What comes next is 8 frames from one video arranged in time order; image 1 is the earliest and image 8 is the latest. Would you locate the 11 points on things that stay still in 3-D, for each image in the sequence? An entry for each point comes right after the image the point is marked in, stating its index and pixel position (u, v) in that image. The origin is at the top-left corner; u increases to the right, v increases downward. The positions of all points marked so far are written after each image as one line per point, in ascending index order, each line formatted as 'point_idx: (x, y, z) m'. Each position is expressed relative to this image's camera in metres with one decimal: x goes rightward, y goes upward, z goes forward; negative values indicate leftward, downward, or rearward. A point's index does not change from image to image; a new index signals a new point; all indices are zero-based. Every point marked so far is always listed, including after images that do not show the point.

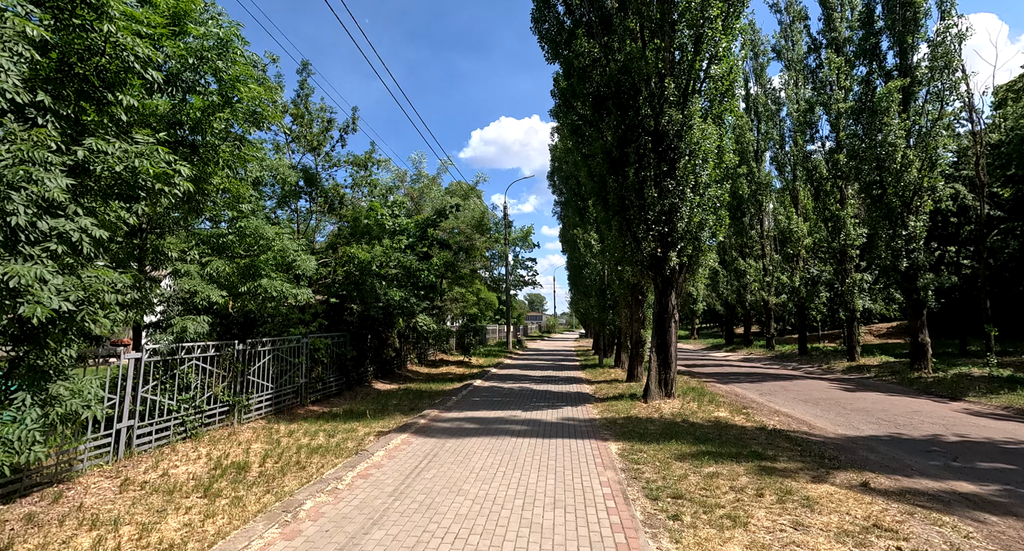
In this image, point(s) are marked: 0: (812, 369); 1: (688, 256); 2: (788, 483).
0: (+9.7, -3.1, +18.2) m
1: (+3.1, +0.4, +9.7) m
2: (+2.4, -1.8, +4.8) m
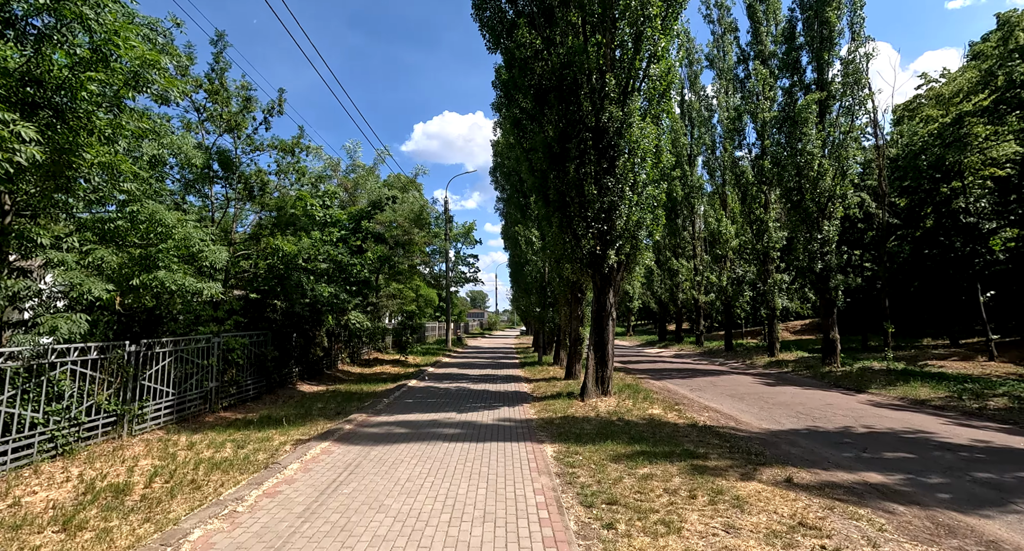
0: (+7.6, -3.1, +19.0) m
1: (+2.0, +0.4, +9.7) m
2: (+1.8, -1.8, +4.8) m
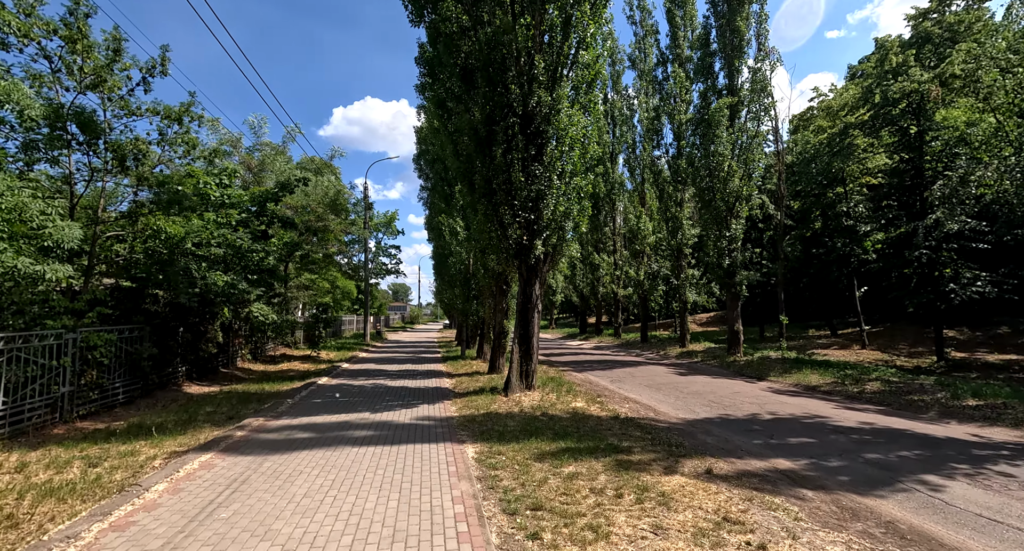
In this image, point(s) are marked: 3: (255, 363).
0: (+4.9, -2.9, +19.5) m
1: (+0.7, +0.5, +9.6) m
2: (+1.1, -1.7, +4.7) m
3: (-8.3, -2.9, +17.1) m
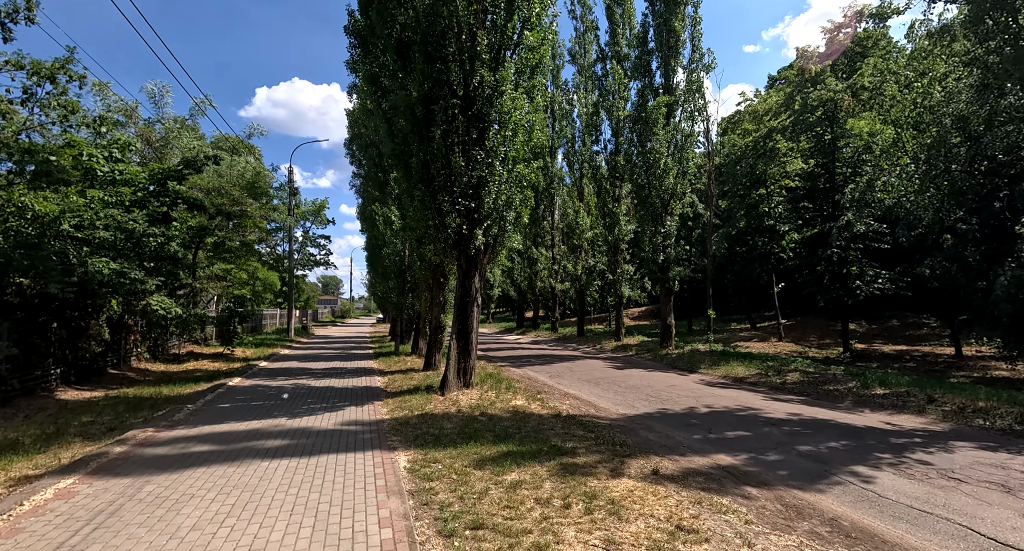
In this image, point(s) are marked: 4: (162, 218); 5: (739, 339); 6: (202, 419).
0: (+2.7, -2.7, +19.6) m
1: (-0.3, +0.7, +9.2) m
2: (+0.6, -1.7, +4.4) m
3: (-10.2, -2.6, +15.7) m
4: (-9.1, +1.5, +14.3) m
5: (+6.7, -1.9, +16.4) m
6: (-4.5, -2.1, +8.1) m
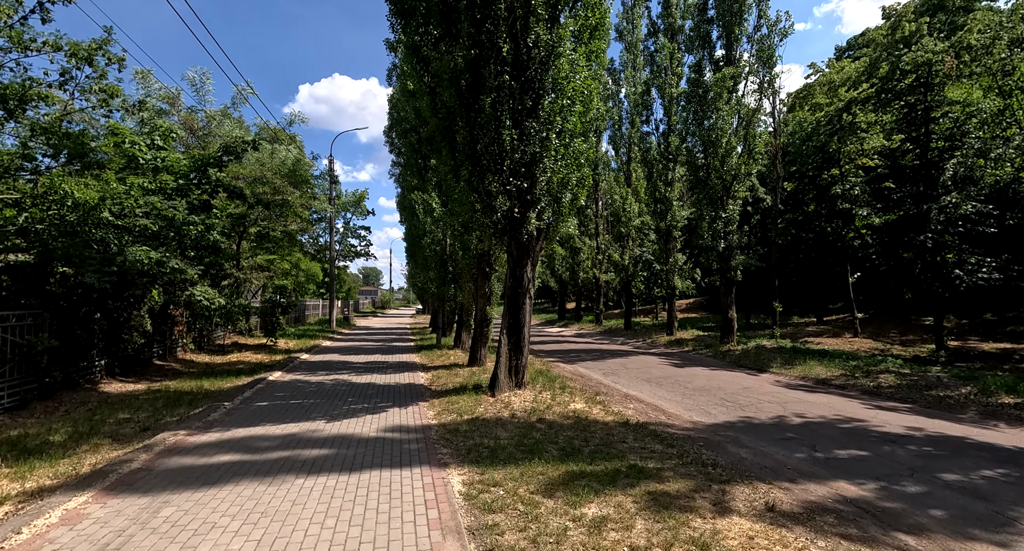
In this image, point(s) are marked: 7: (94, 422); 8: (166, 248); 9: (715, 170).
0: (+4.2, -2.3, +18.5) m
1: (+0.5, +0.8, +8.3) m
2: (+1.2, -1.6, +3.5) m
3: (-8.9, -2.3, +15.5) m
4: (-7.9, +1.8, +14.0) m
5: (+8.1, -1.6, +15.1) m
6: (-3.7, -1.9, +7.5) m
7: (-6.1, -2.1, +8.1) m
8: (-7.6, +0.6, +12.2) m
9: (+5.7, +2.9, +15.3) m
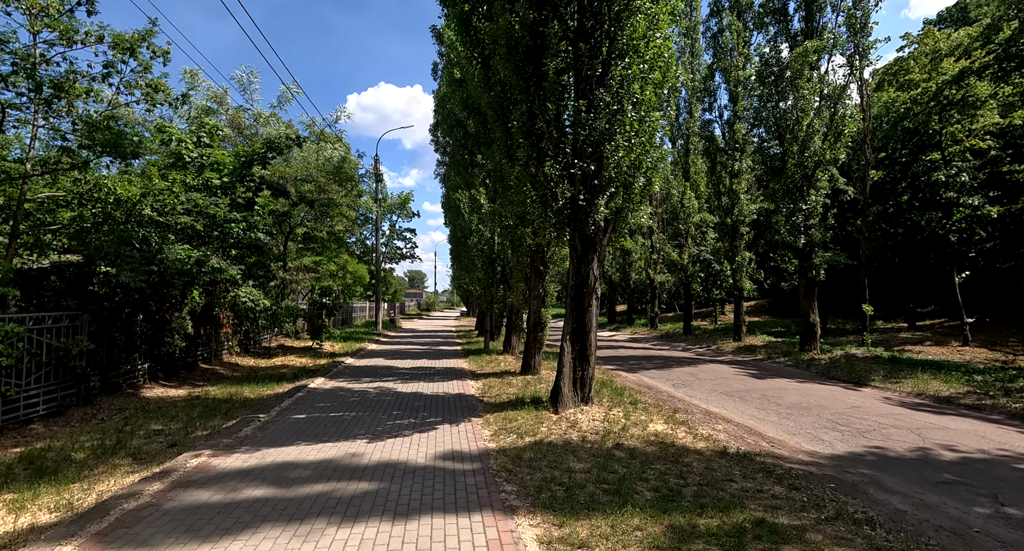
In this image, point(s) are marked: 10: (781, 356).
0: (+5.9, -2.3, +17.0) m
1: (+1.4, +0.8, +7.2) m
2: (+1.6, -1.5, +2.3) m
3: (-7.4, -2.3, +15.1) m
4: (-6.5, +1.8, +13.5) m
5: (+9.4, -1.6, +13.3) m
6: (-2.9, -1.9, +6.7) m
7: (-5.2, -2.1, +7.4) m
8: (-6.4, +0.6, +11.7) m
9: (+7.1, +3.0, +13.8) m
10: (+6.8, -2.0, +13.9) m
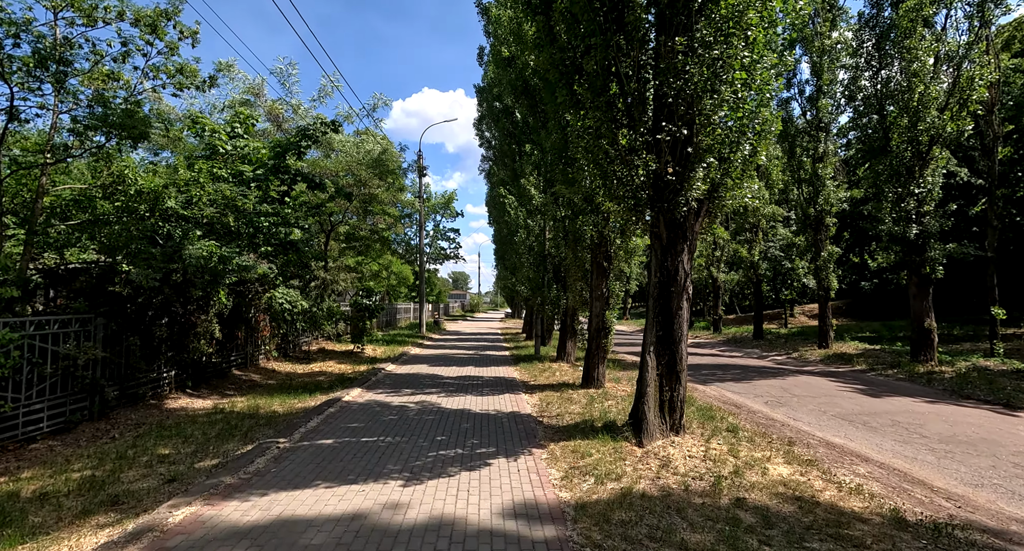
0: (+7.4, -2.3, +15.0) m
1: (+2.1, +0.9, +5.5) m
2: (+2.0, -1.5, +0.7) m
3: (-6.0, -2.3, +14.1) m
4: (-5.3, +1.8, +12.5) m
5: (+10.6, -1.5, +11.1) m
6: (-2.2, -1.9, +5.4) m
7: (-4.4, -2.1, +6.3) m
8: (-5.3, +0.6, +10.7) m
9: (+8.3, +3.0, +11.7) m
10: (+8.1, -2.0, +11.8) m
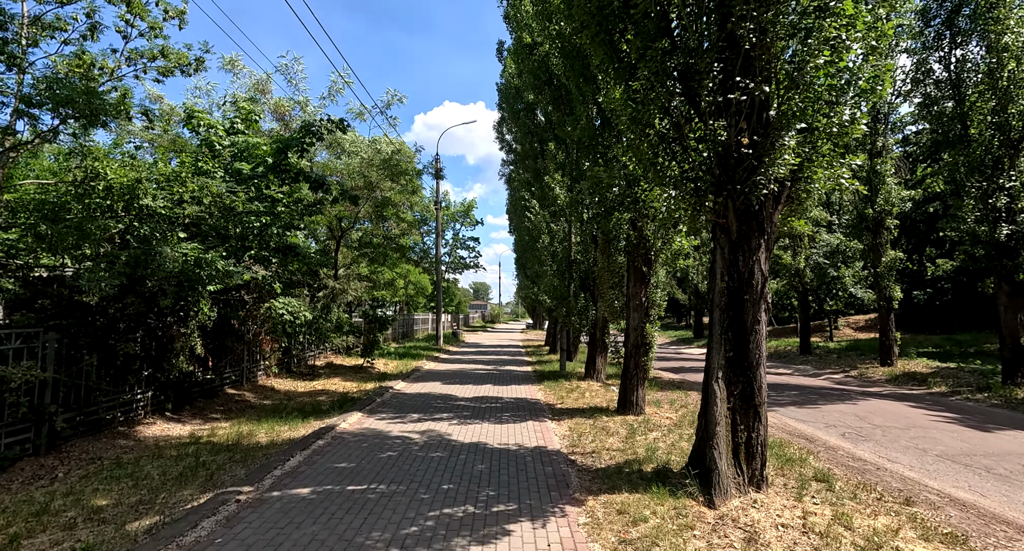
0: (+7.9, -2.5, +13.3) m
1: (+2.3, +0.9, +4.1) m
2: (+2.0, -1.4, -0.8) m
3: (-5.5, -2.5, +12.9) m
4: (-4.8, +1.6, +11.3) m
5: (+11.0, -1.7, +9.3) m
6: (-2.0, -1.9, +4.1) m
7: (-4.2, -2.1, +5.1) m
8: (-4.9, +0.5, +9.5) m
9: (+8.7, +2.9, +10.0) m
10: (+8.5, -2.1, +10.1) m
